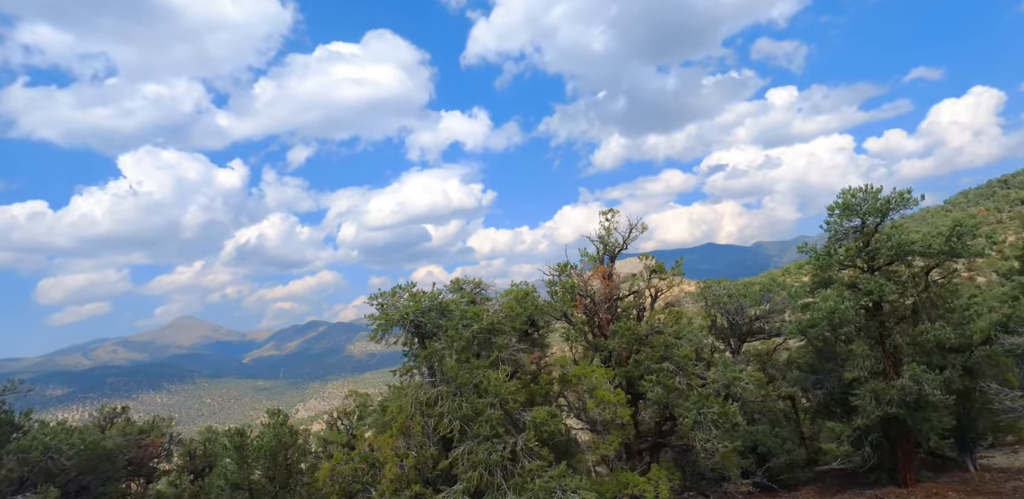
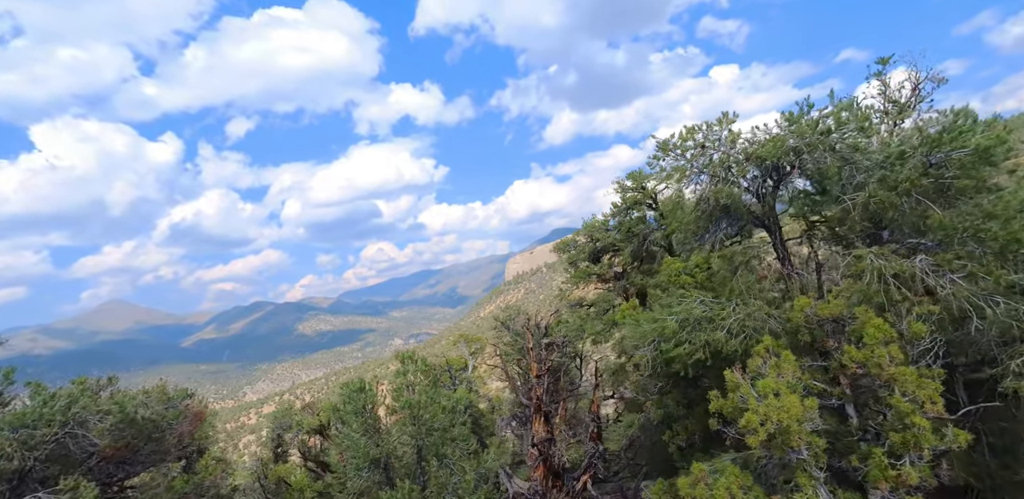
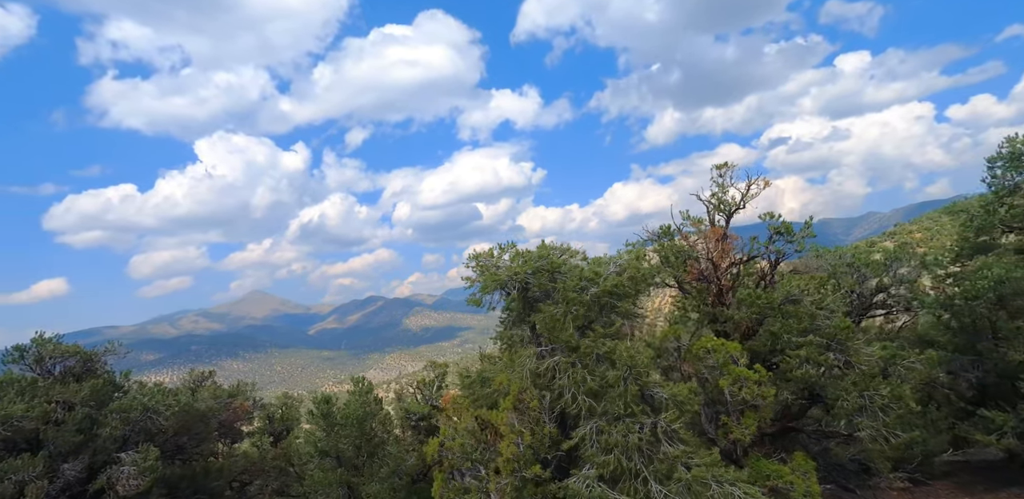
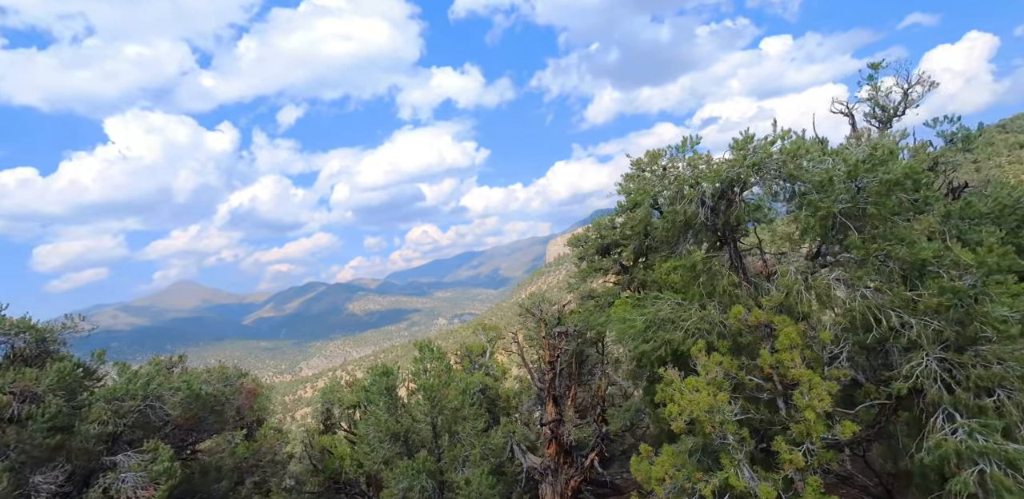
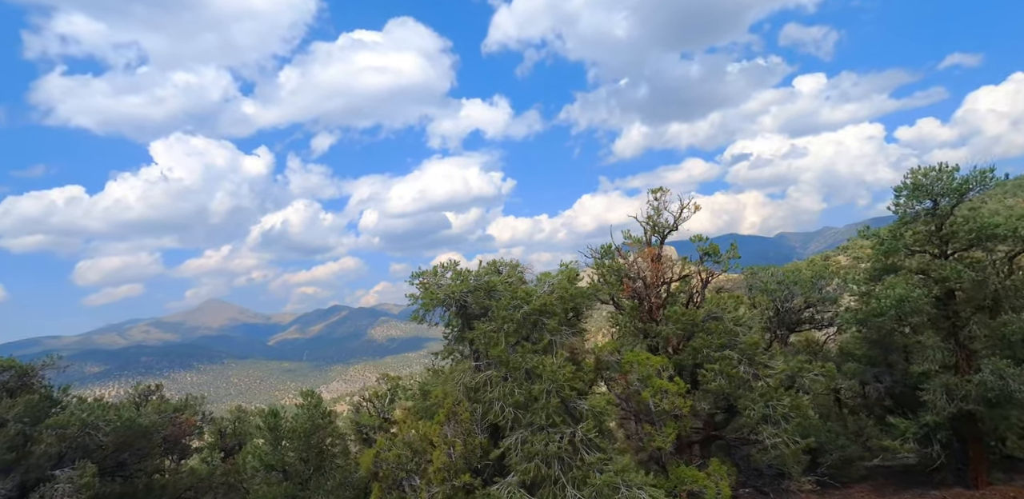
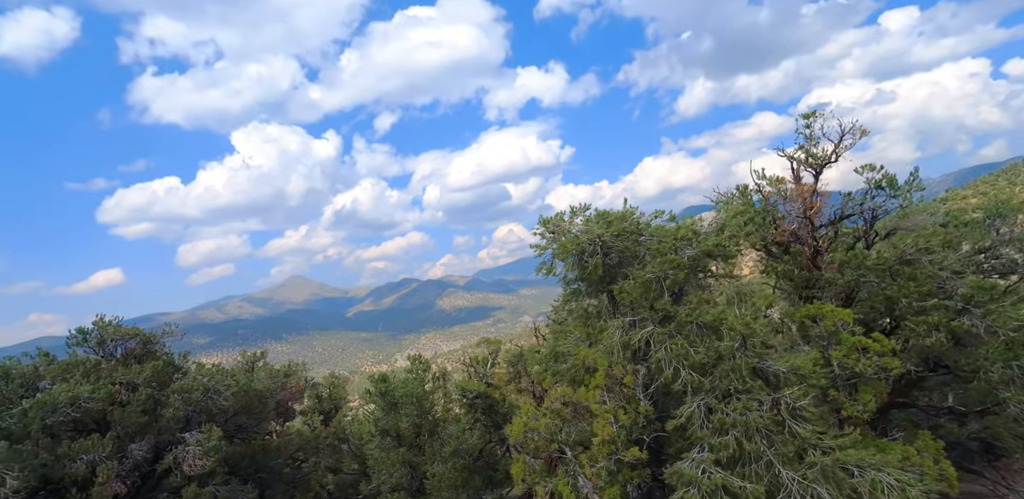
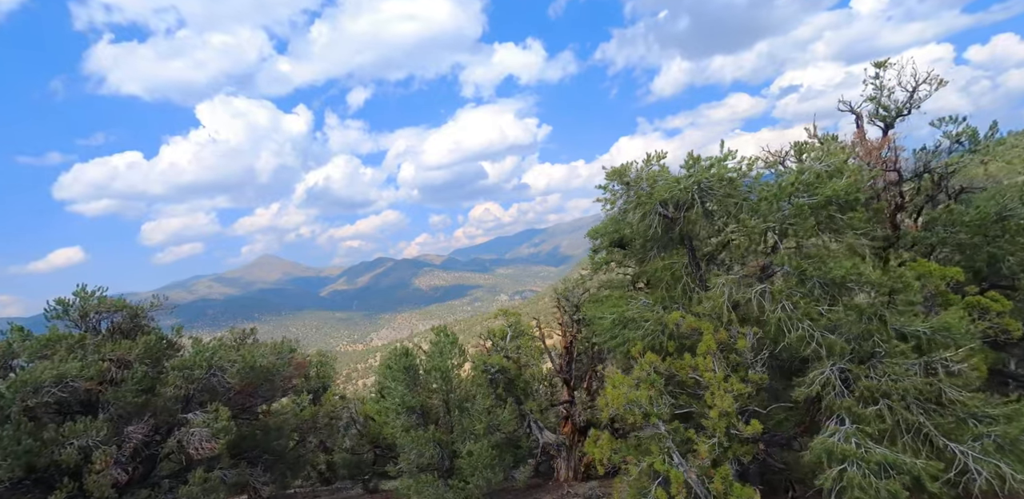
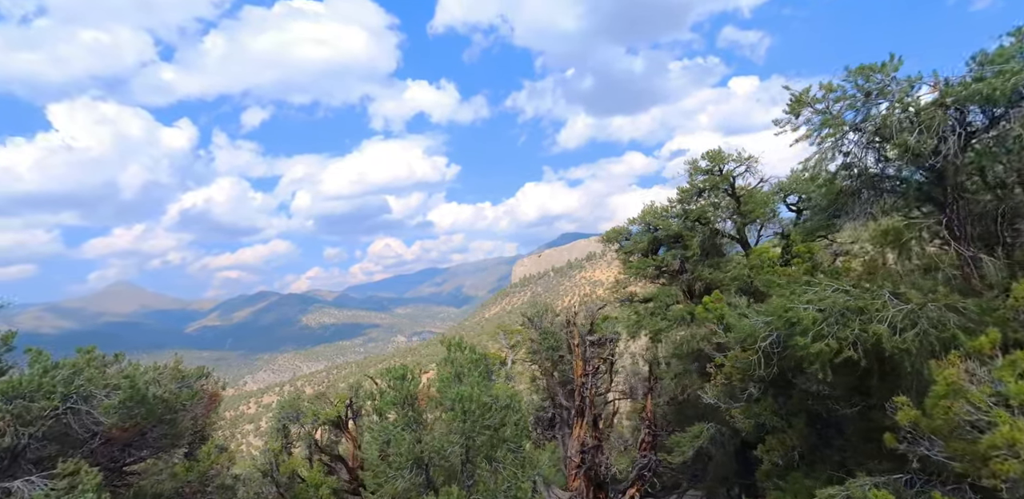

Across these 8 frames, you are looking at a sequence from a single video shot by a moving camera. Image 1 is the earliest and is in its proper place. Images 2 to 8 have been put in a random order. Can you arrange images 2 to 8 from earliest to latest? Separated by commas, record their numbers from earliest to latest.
5, 3, 6, 7, 4, 2, 8
